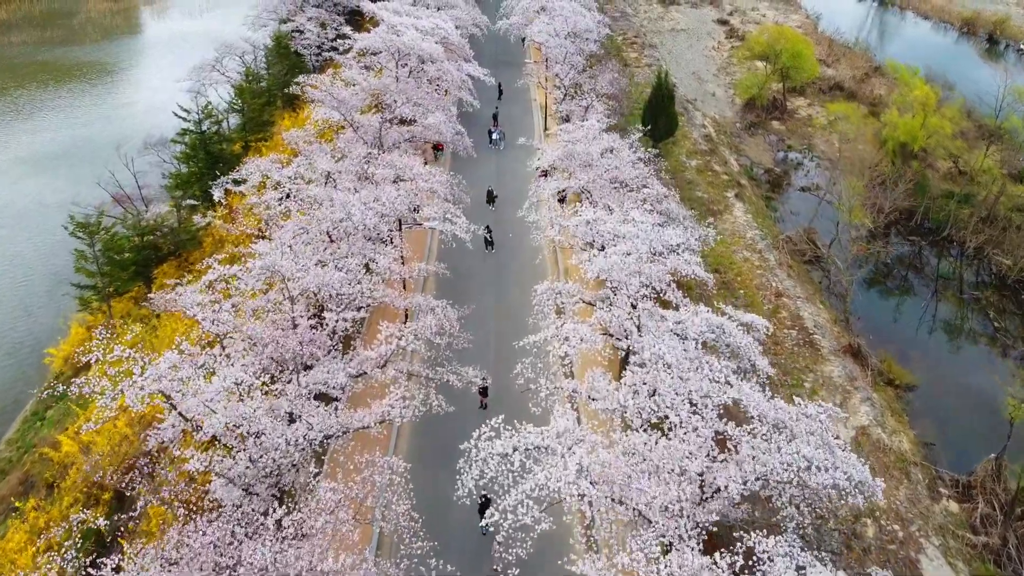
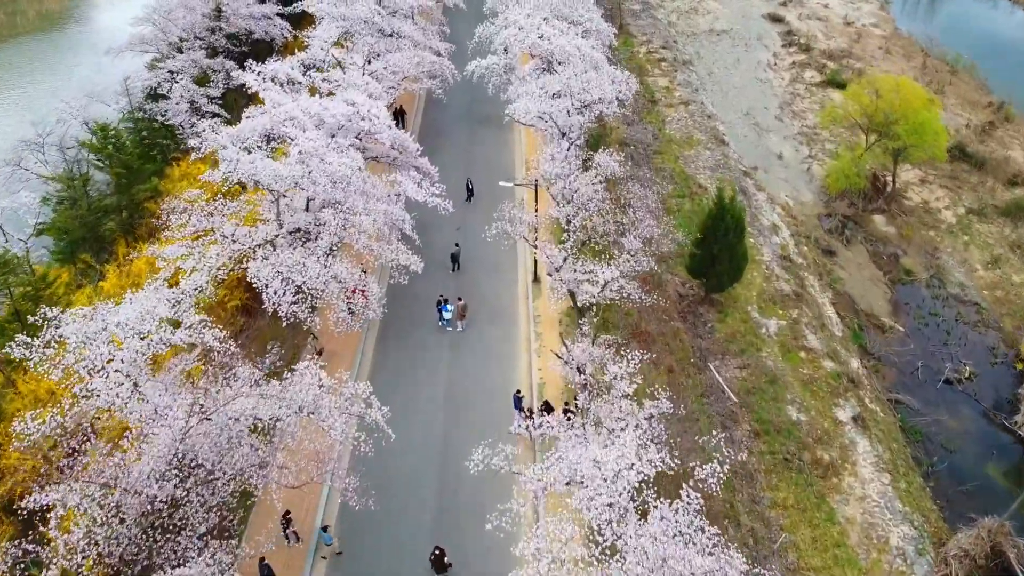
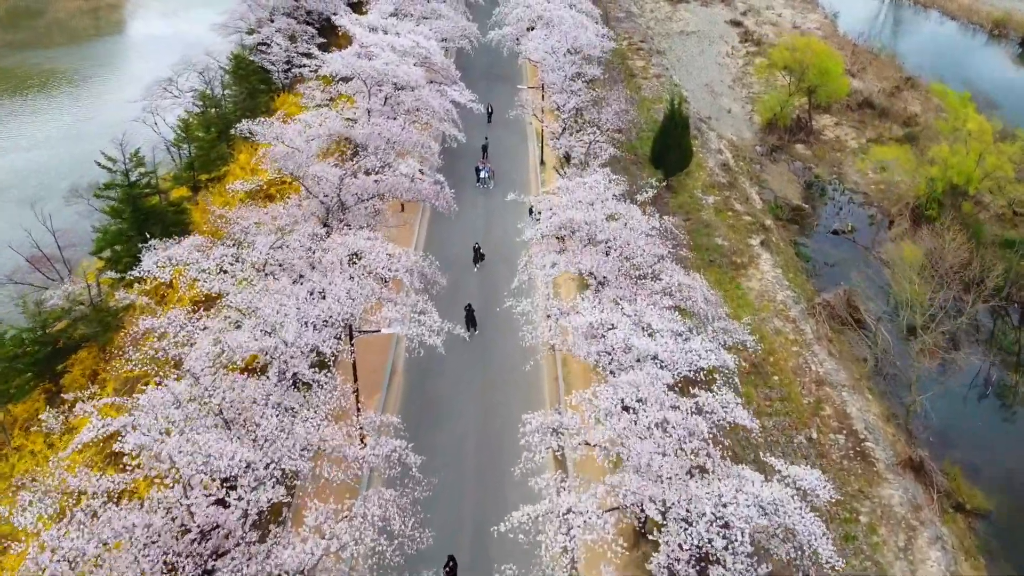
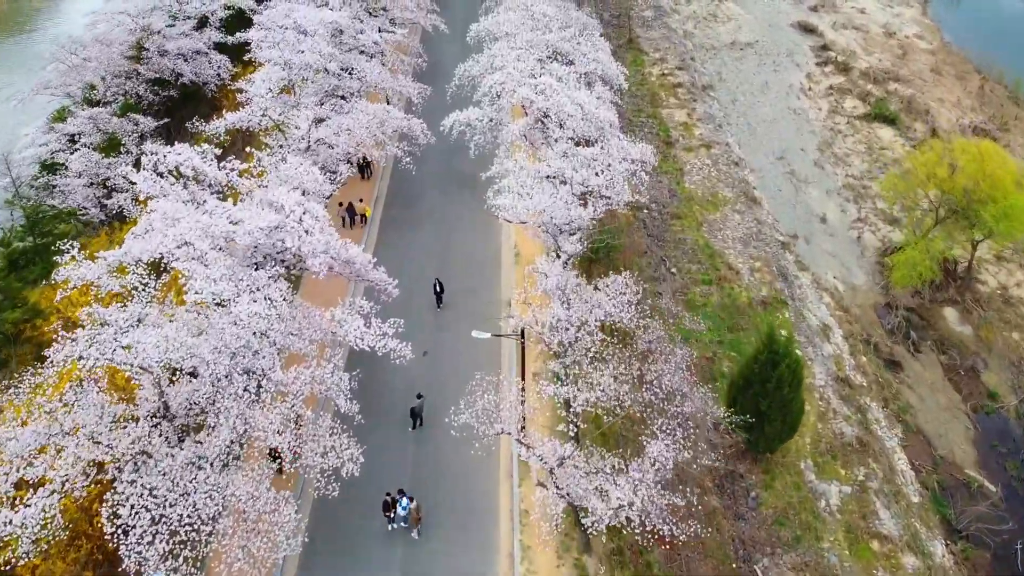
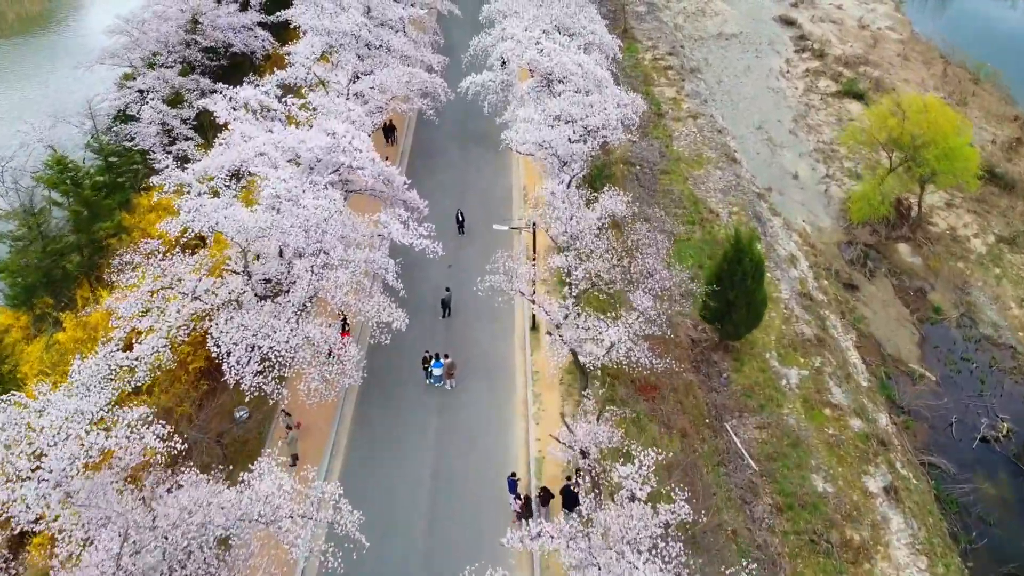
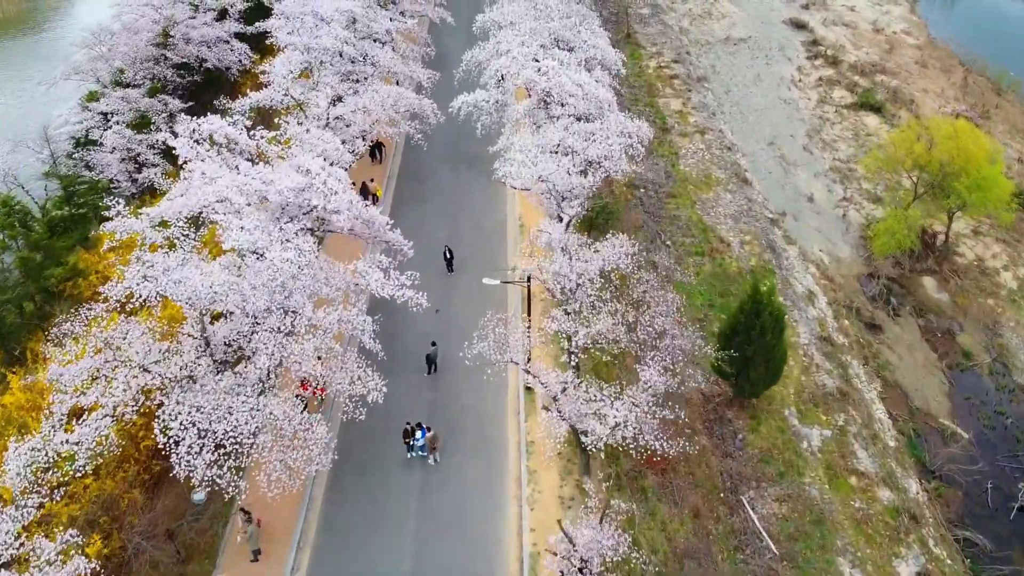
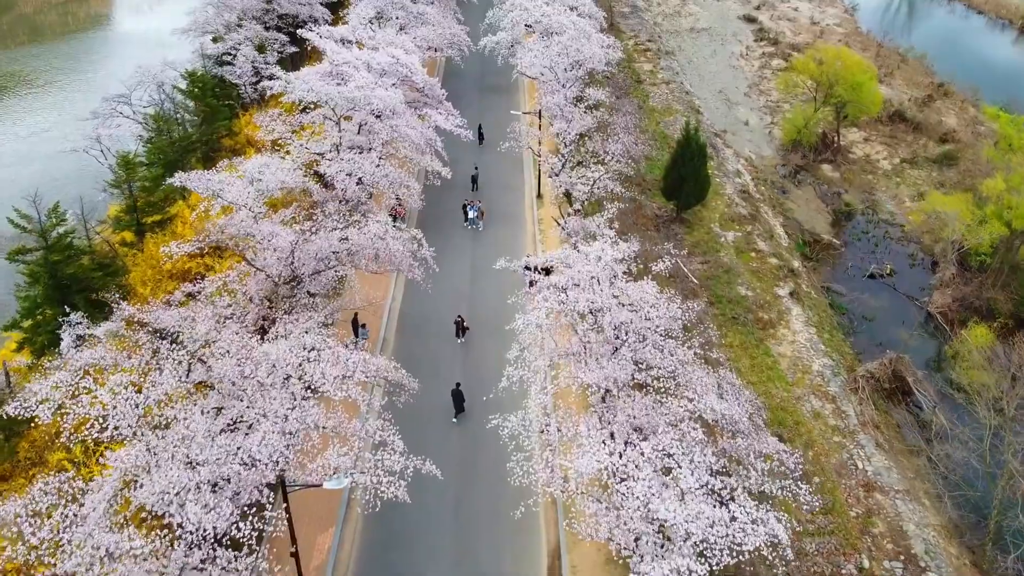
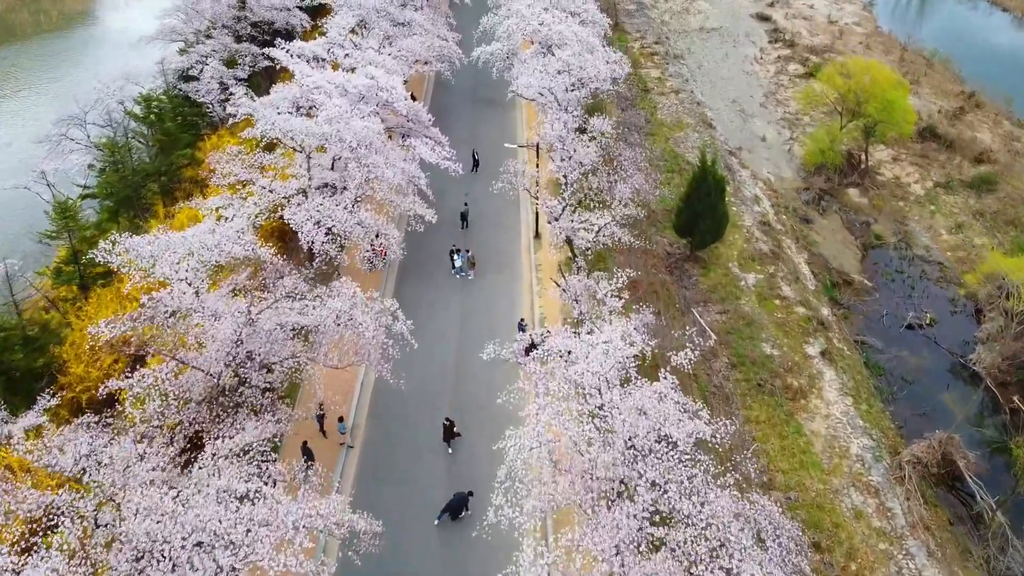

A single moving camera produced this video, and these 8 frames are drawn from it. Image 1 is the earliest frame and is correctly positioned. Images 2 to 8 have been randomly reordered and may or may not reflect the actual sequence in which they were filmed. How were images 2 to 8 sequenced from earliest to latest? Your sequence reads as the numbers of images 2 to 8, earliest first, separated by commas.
3, 7, 8, 2, 5, 6, 4
